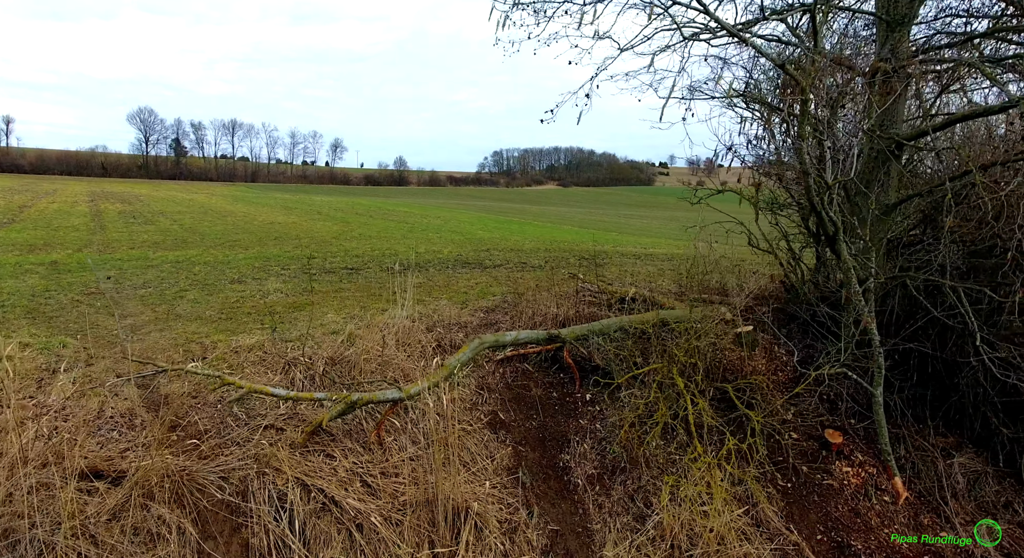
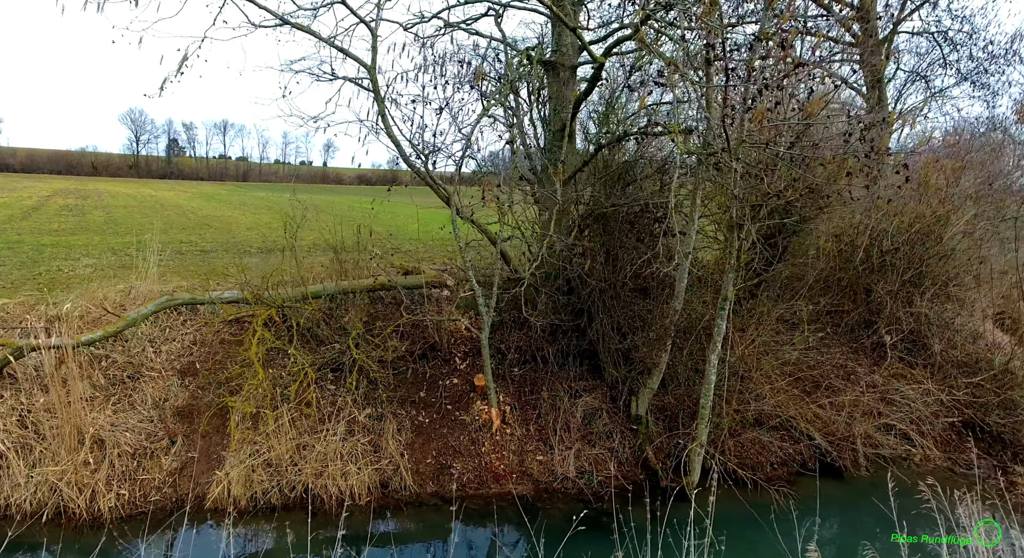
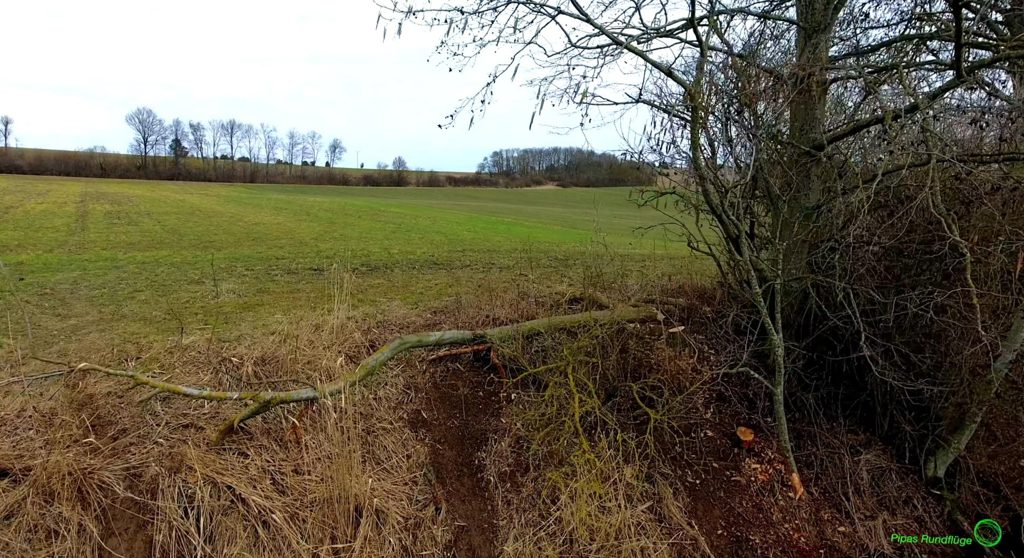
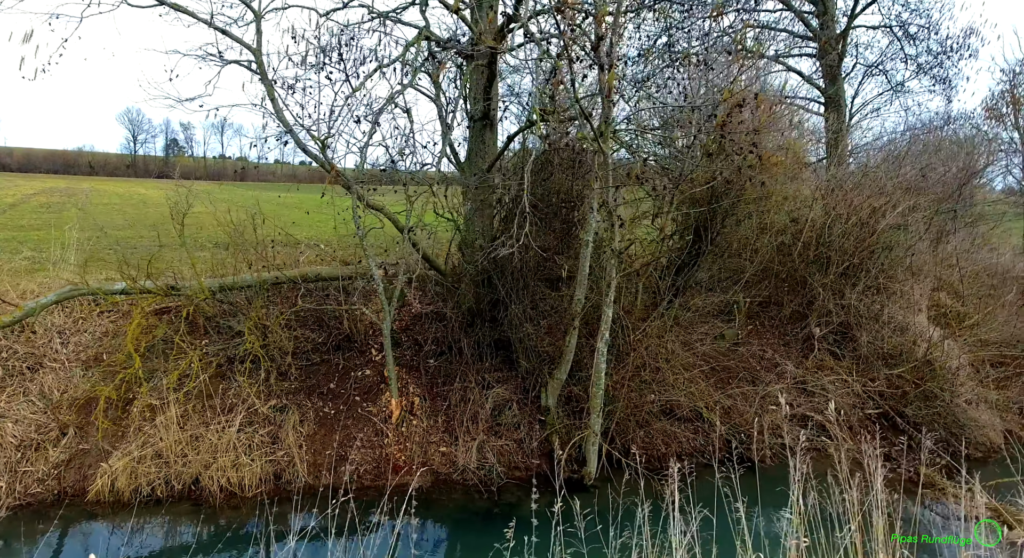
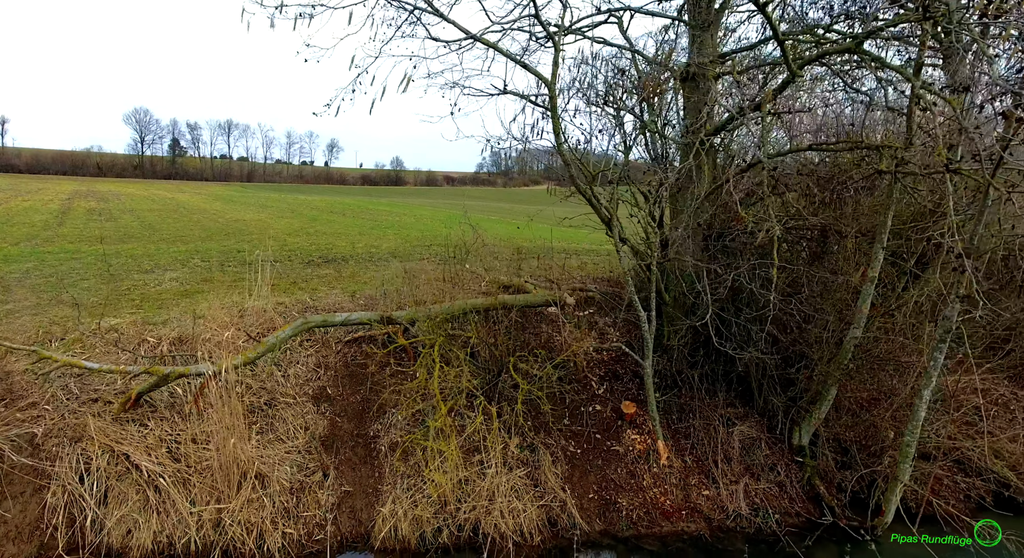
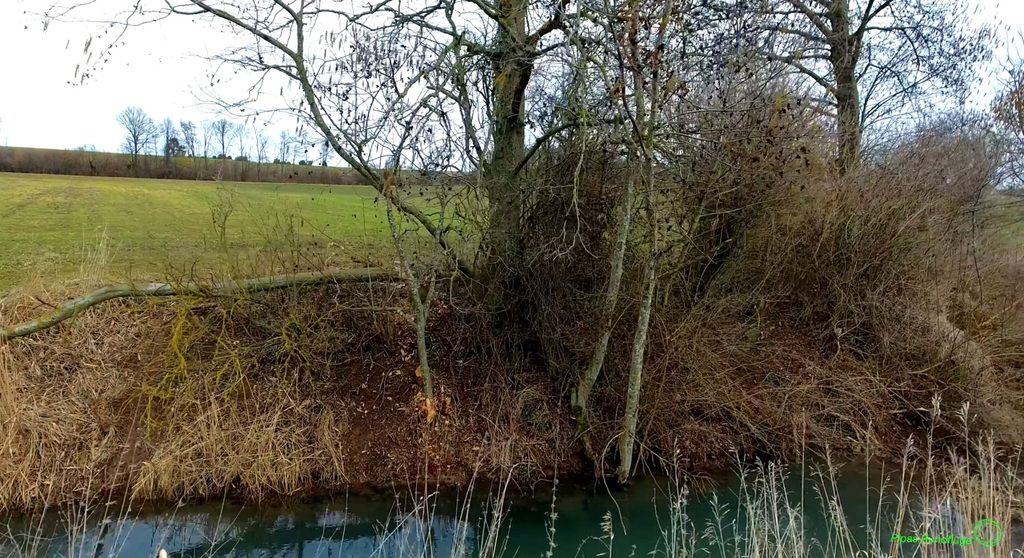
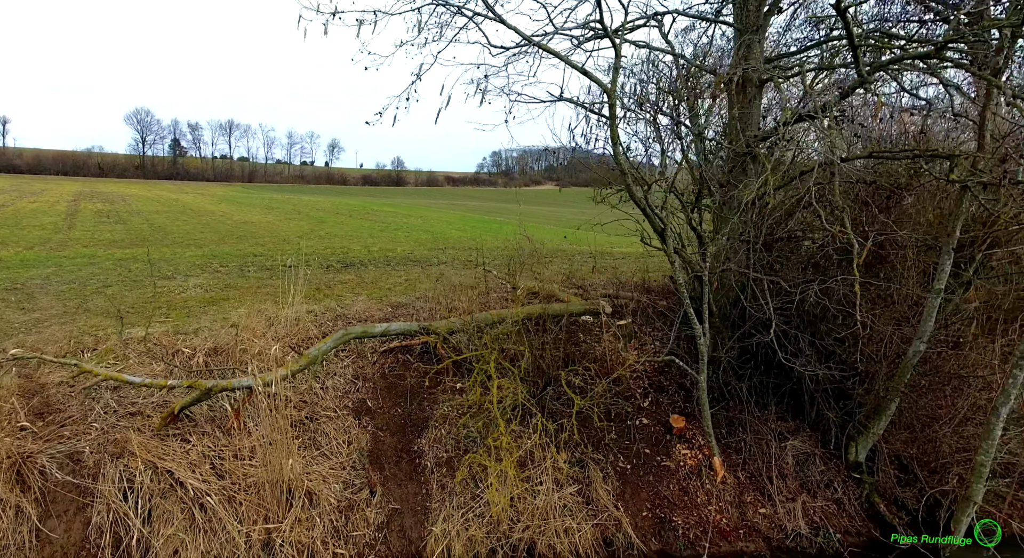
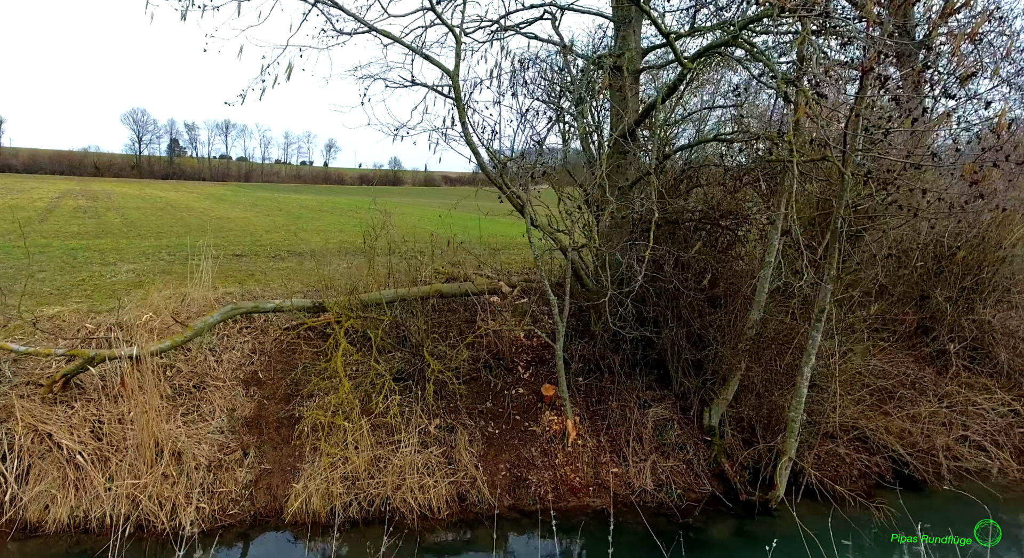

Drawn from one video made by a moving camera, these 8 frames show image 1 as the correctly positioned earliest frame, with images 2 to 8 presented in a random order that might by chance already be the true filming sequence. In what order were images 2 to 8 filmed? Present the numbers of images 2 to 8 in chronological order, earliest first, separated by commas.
3, 7, 5, 8, 2, 6, 4
